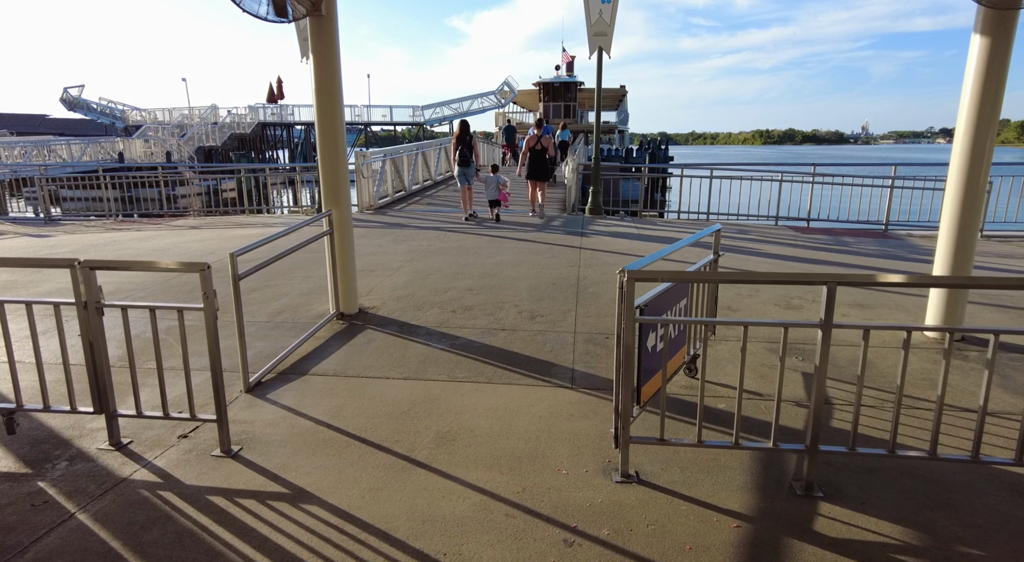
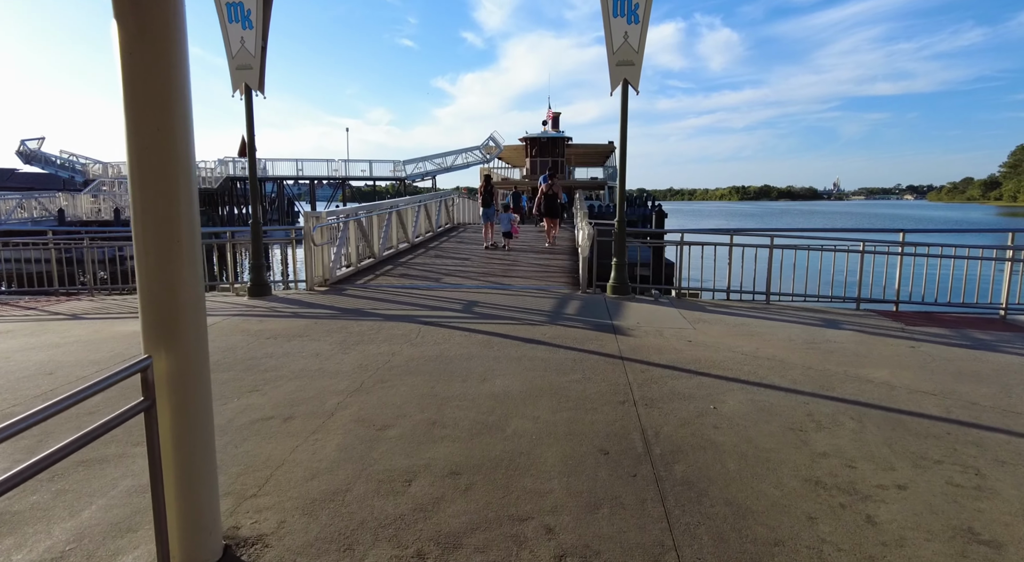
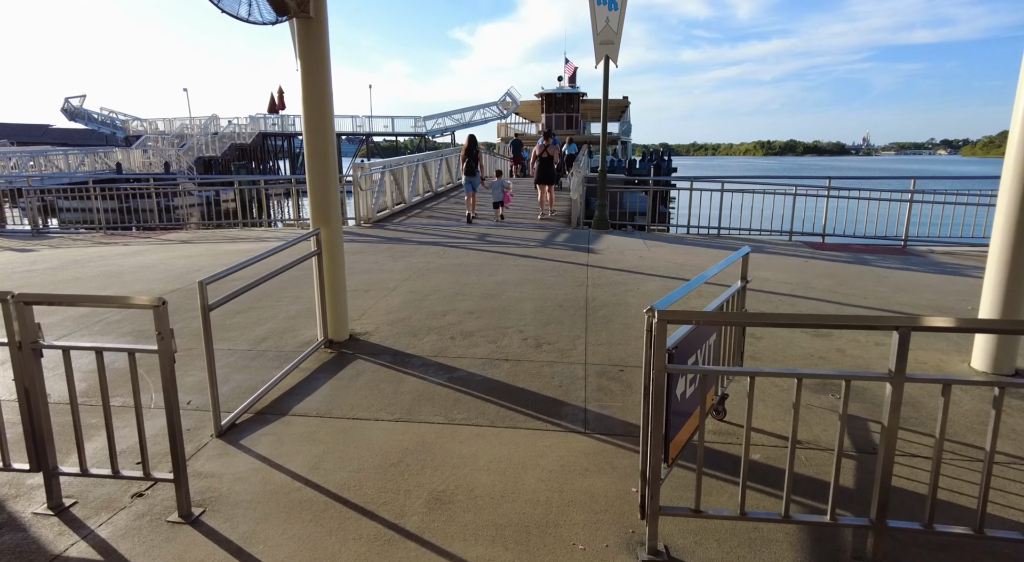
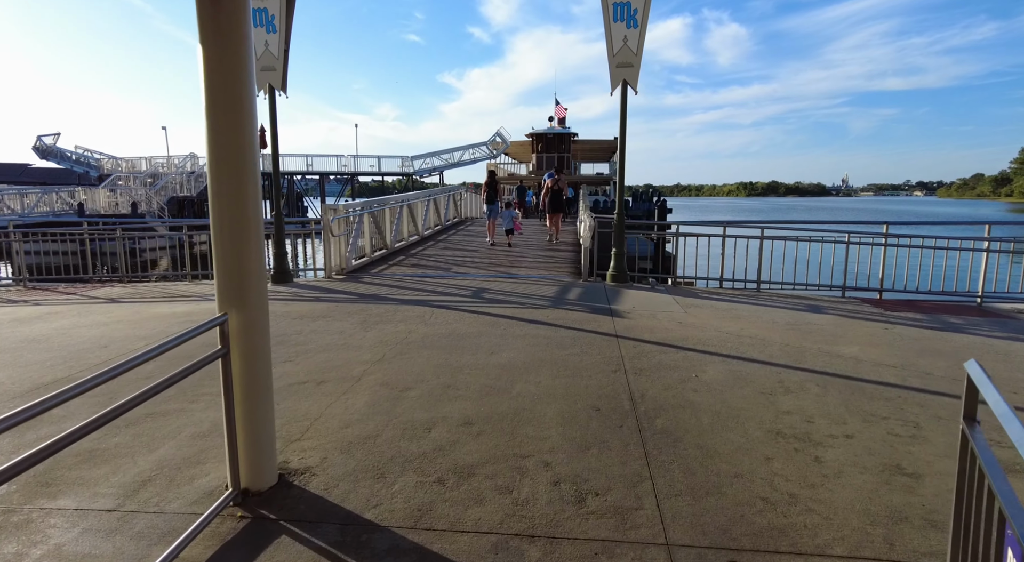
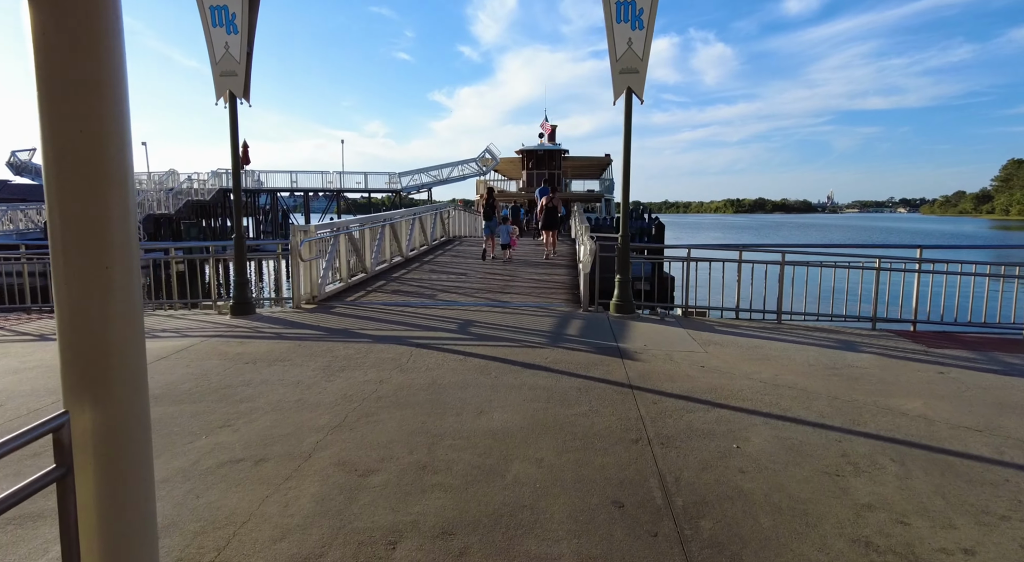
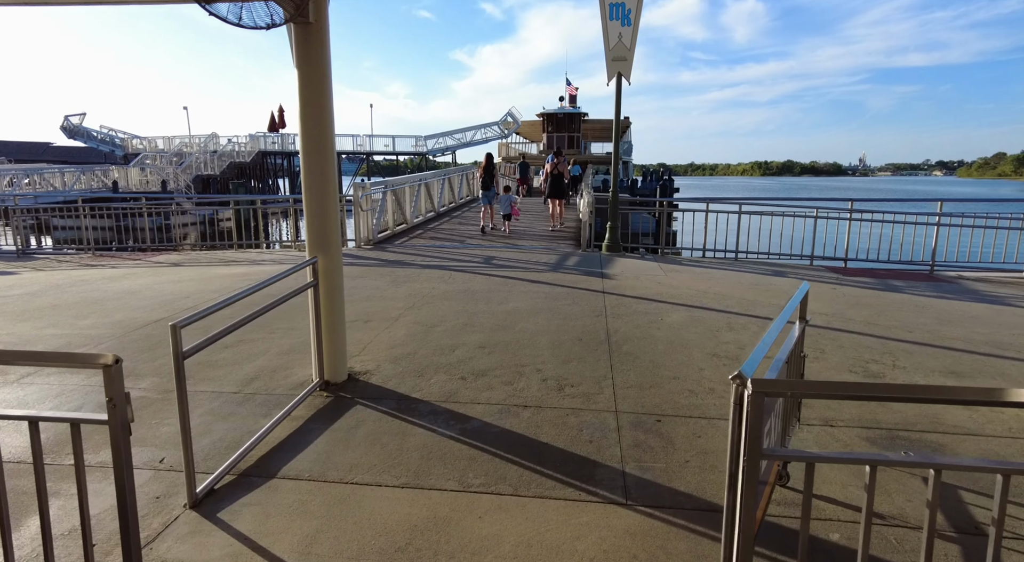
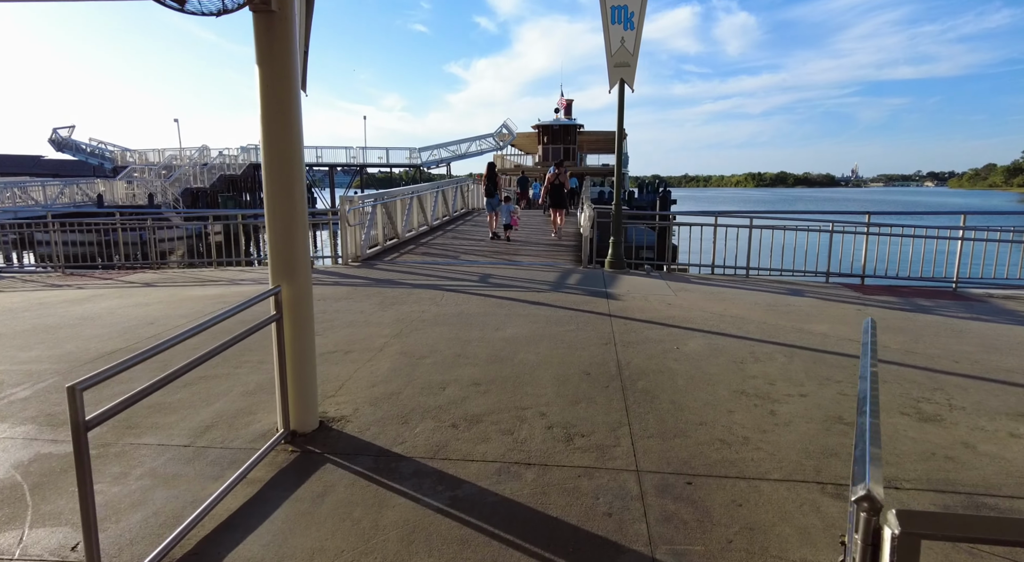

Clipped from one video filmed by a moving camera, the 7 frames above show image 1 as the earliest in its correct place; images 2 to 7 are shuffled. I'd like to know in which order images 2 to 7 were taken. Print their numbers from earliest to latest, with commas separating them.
3, 6, 7, 4, 2, 5
